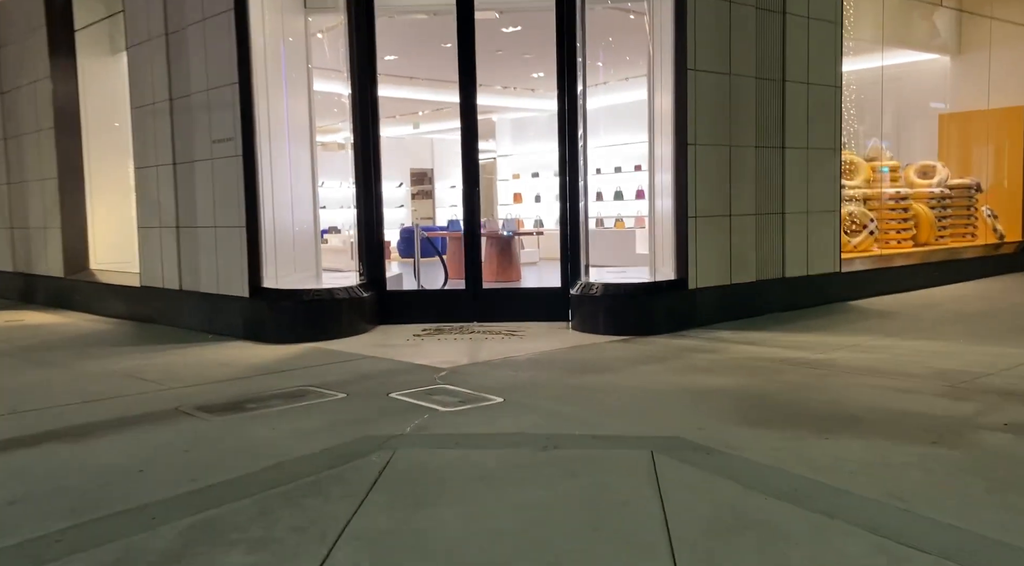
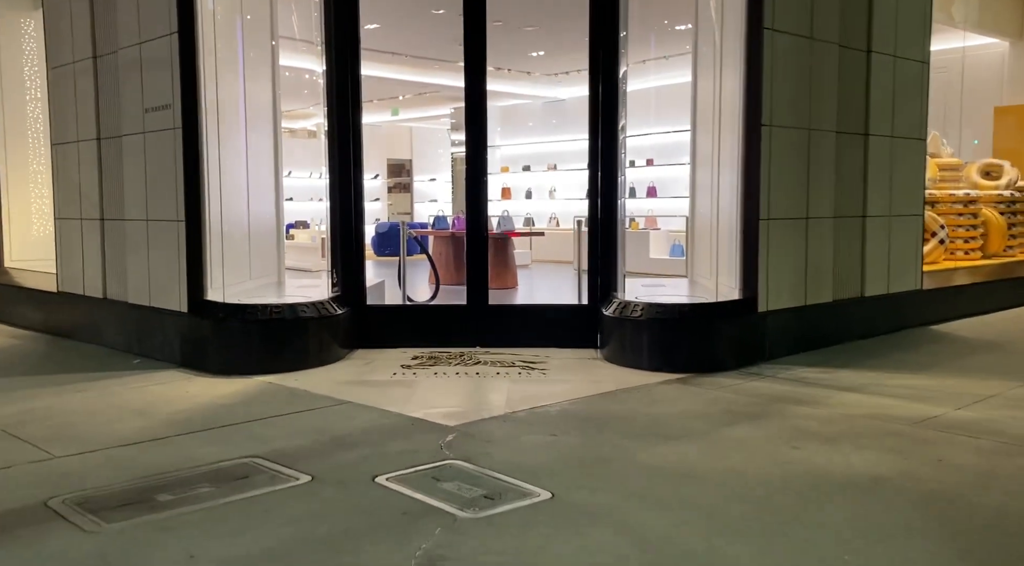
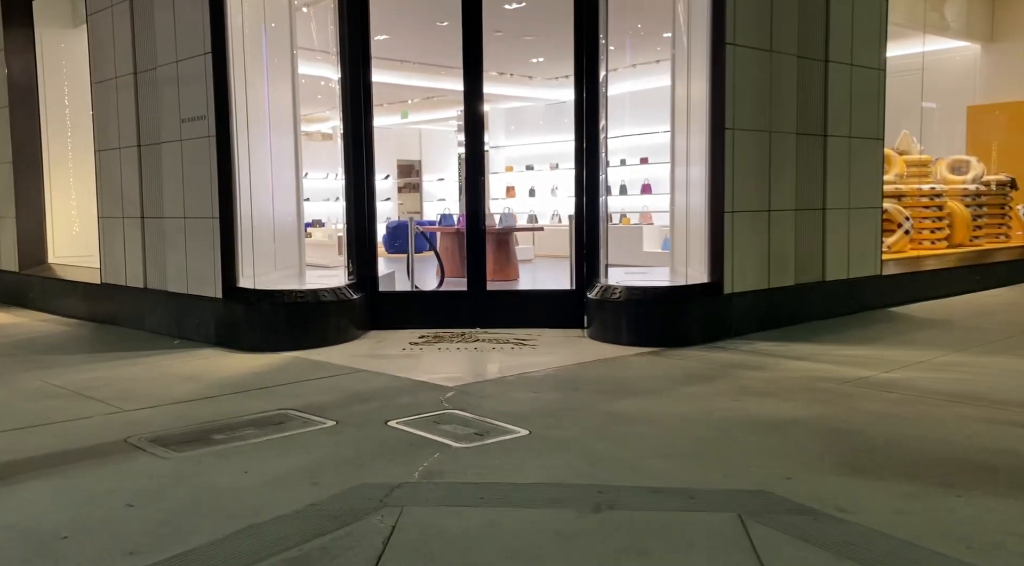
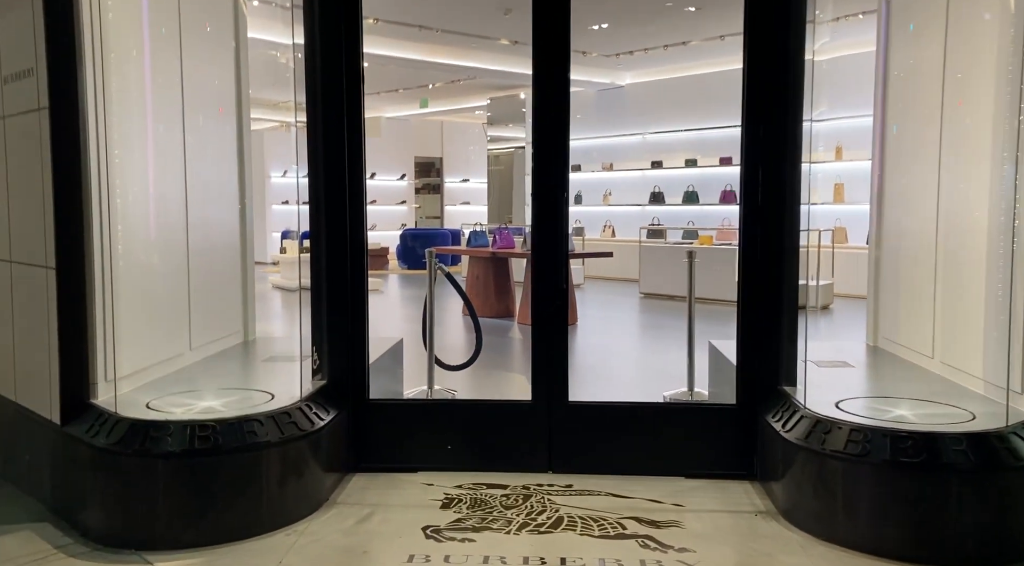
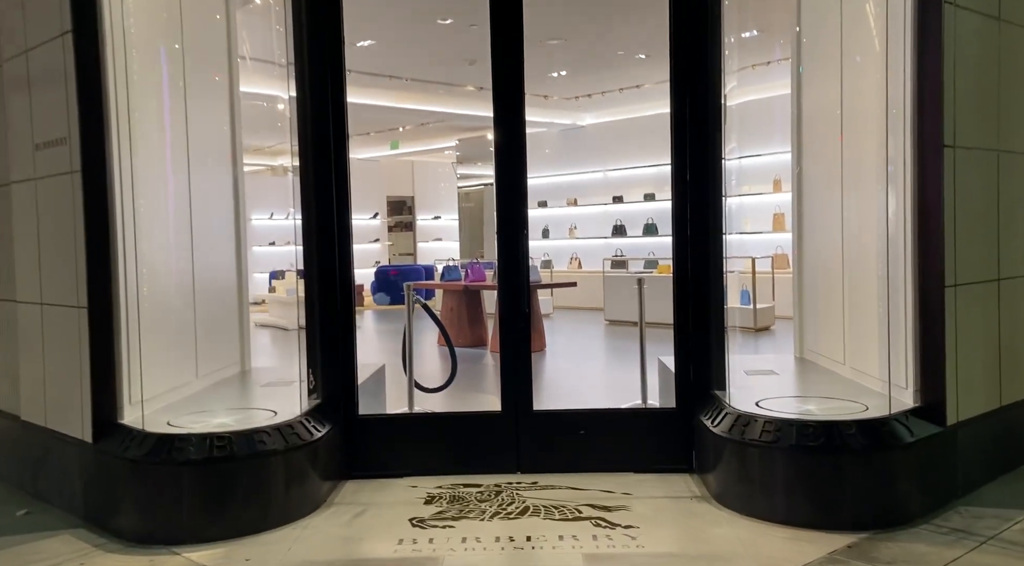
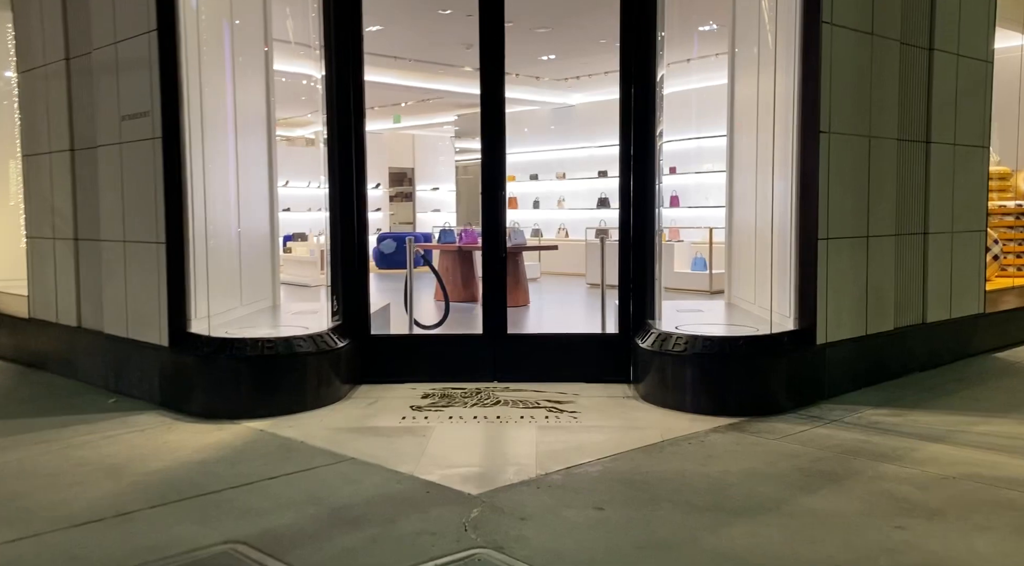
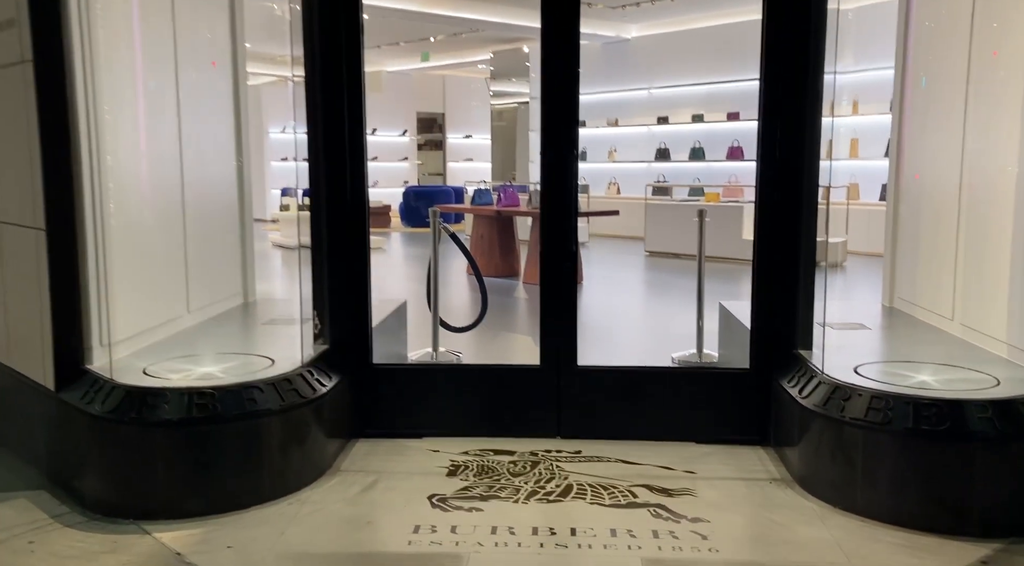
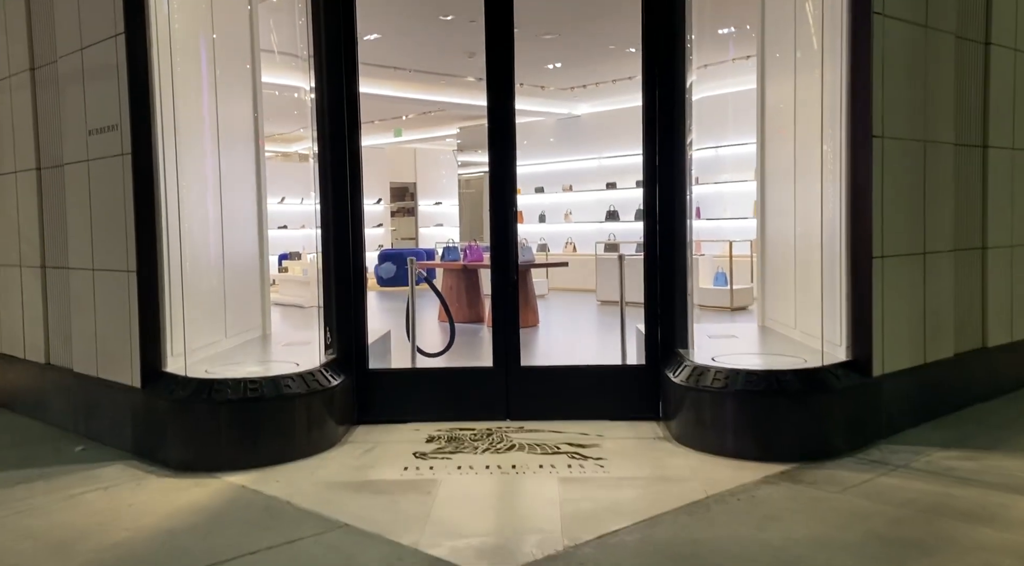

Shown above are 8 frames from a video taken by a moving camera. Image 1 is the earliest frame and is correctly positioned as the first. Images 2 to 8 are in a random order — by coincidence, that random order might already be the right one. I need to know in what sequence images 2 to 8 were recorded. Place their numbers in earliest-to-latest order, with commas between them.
3, 2, 6, 8, 5, 4, 7
